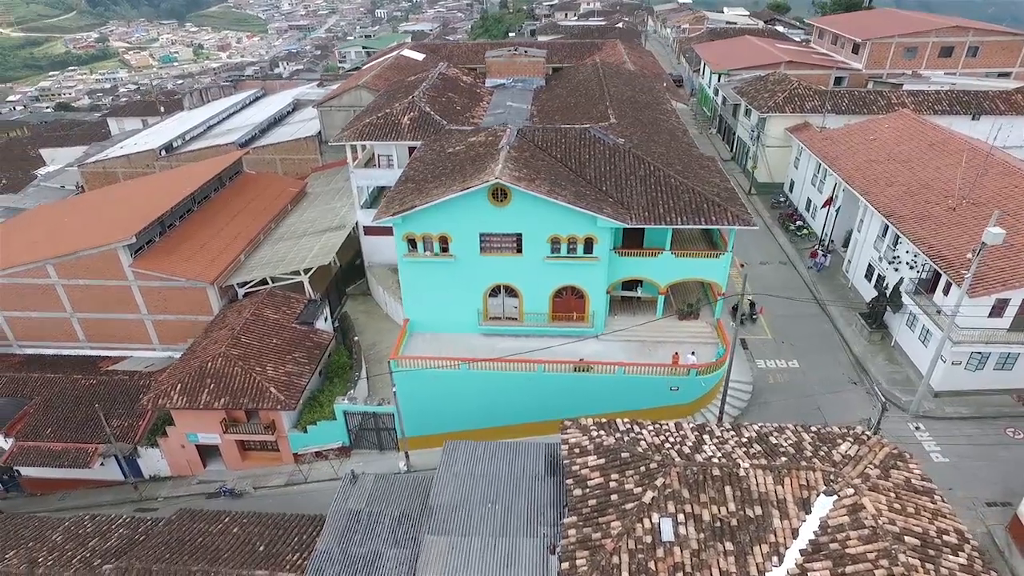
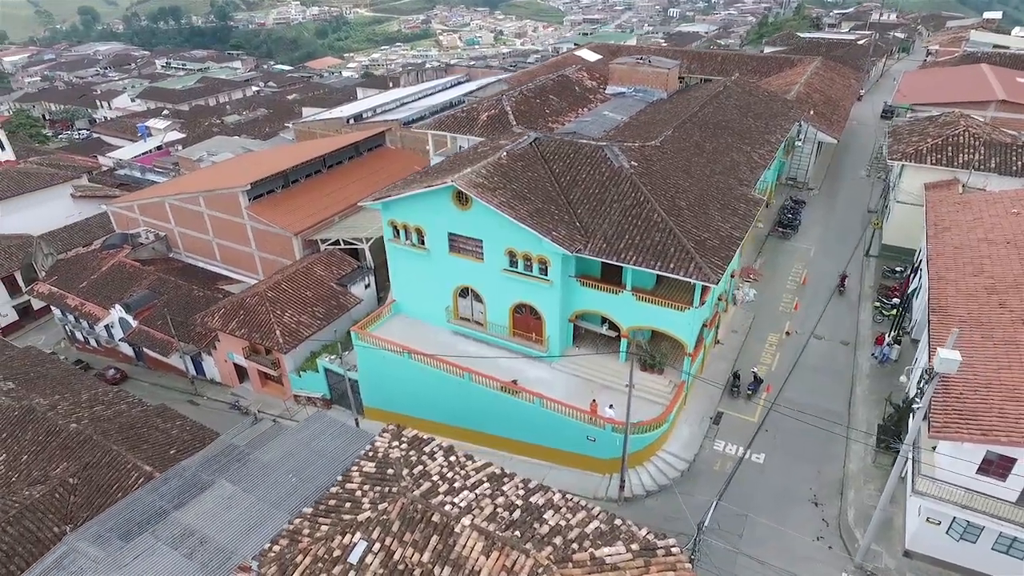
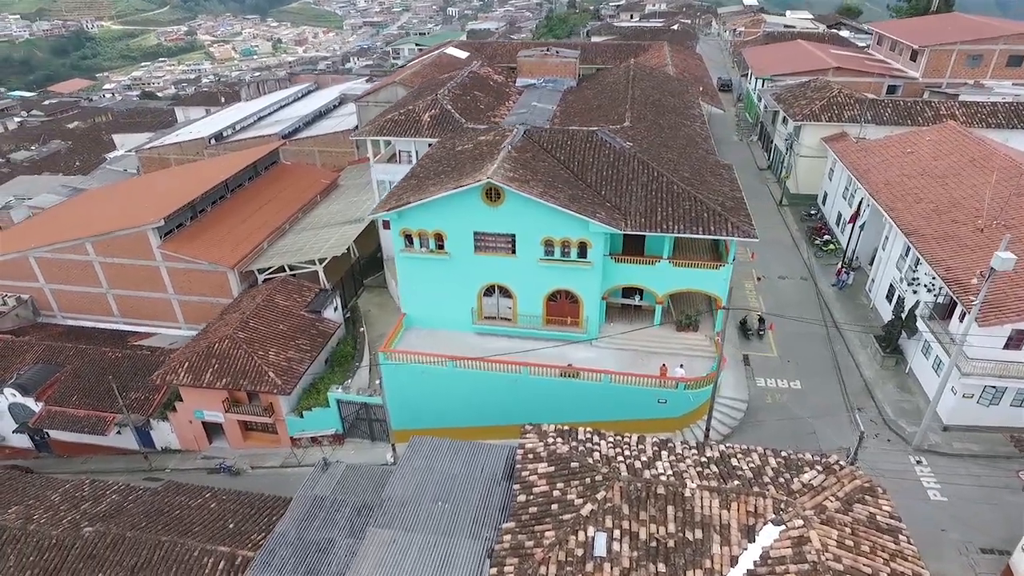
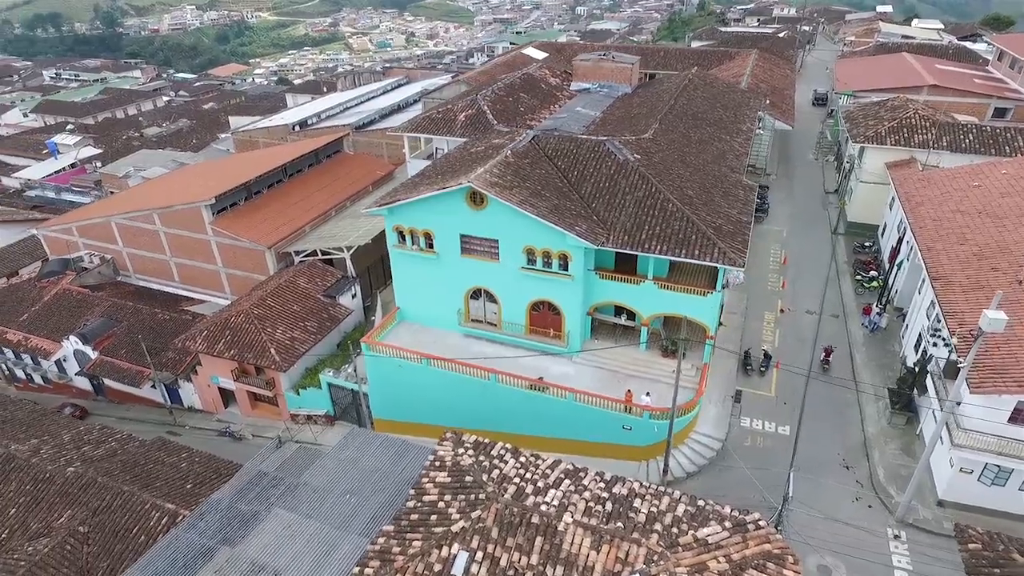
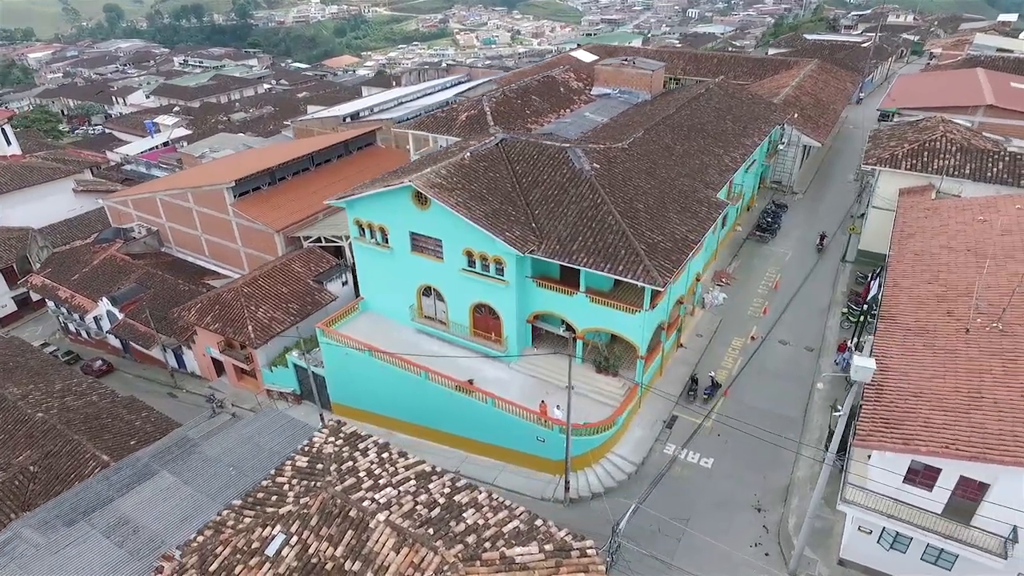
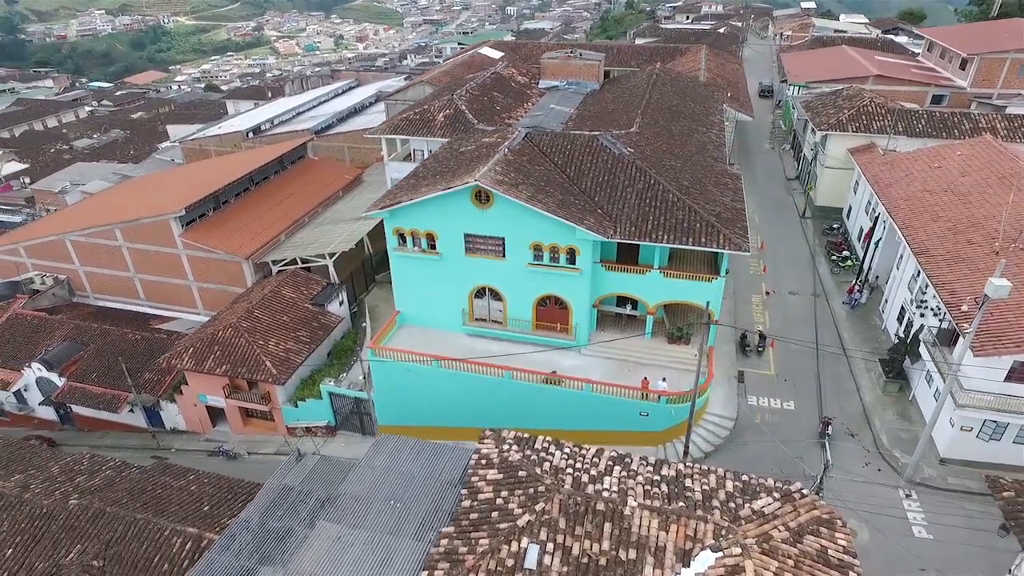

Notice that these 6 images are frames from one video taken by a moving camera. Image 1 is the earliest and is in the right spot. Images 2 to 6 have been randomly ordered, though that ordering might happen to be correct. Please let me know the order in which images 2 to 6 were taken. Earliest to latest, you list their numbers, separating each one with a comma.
3, 6, 4, 2, 5
